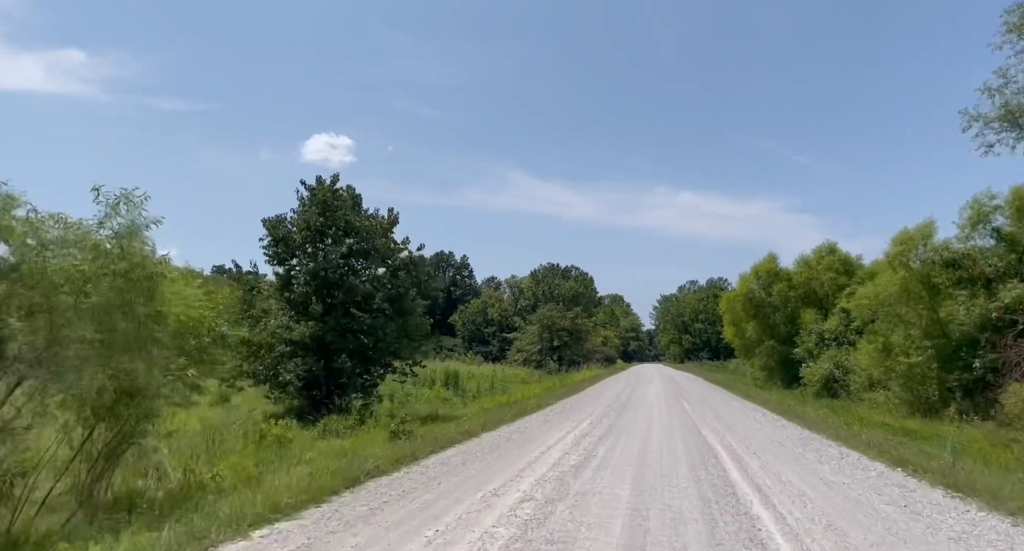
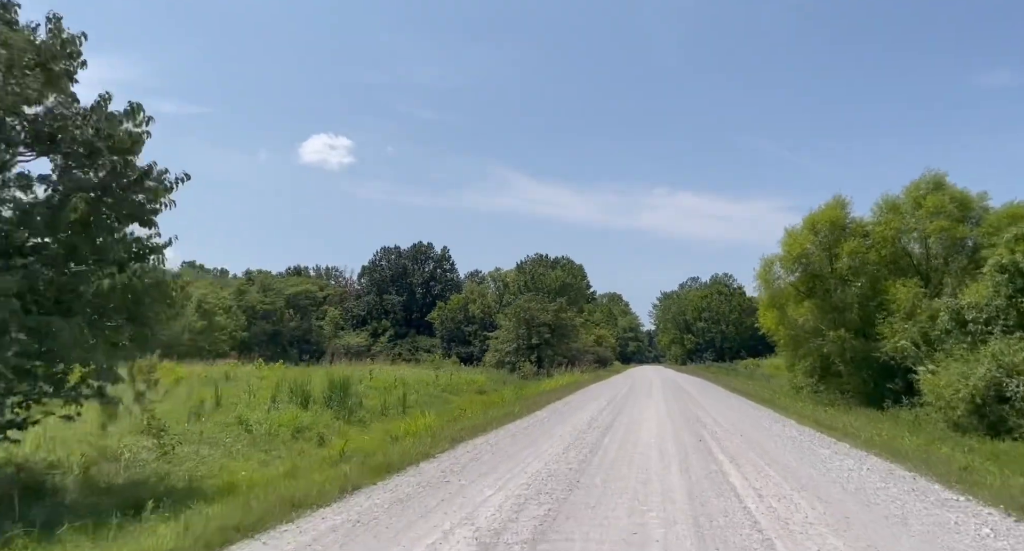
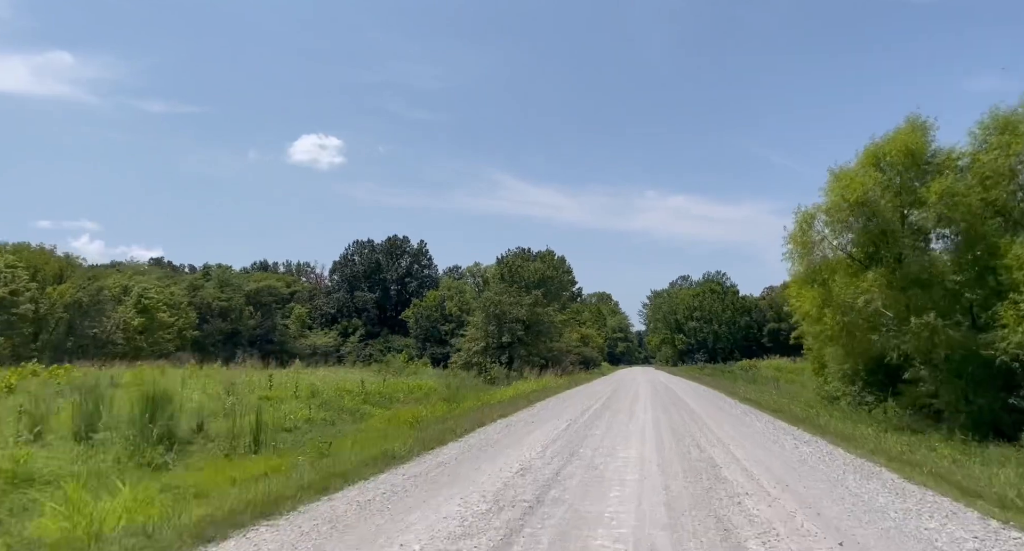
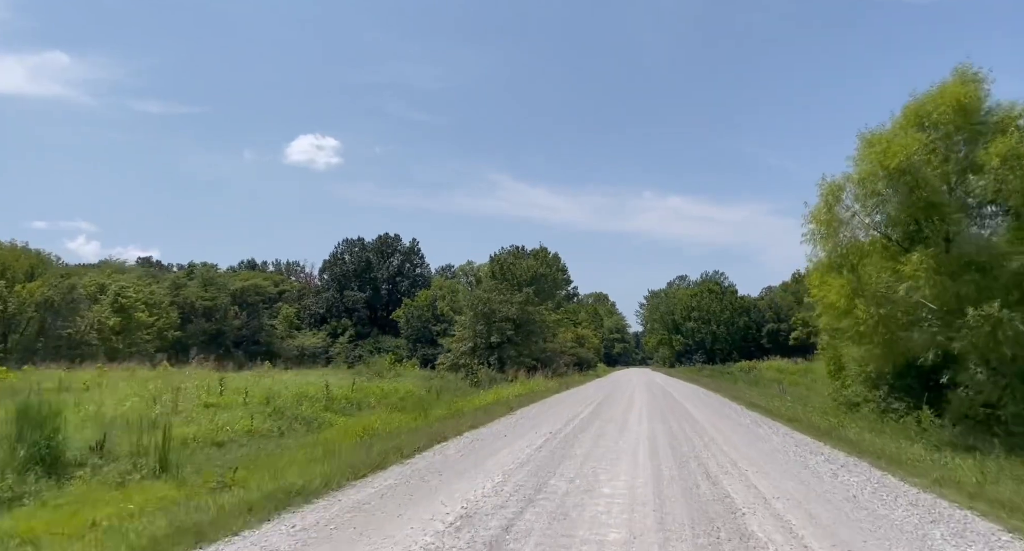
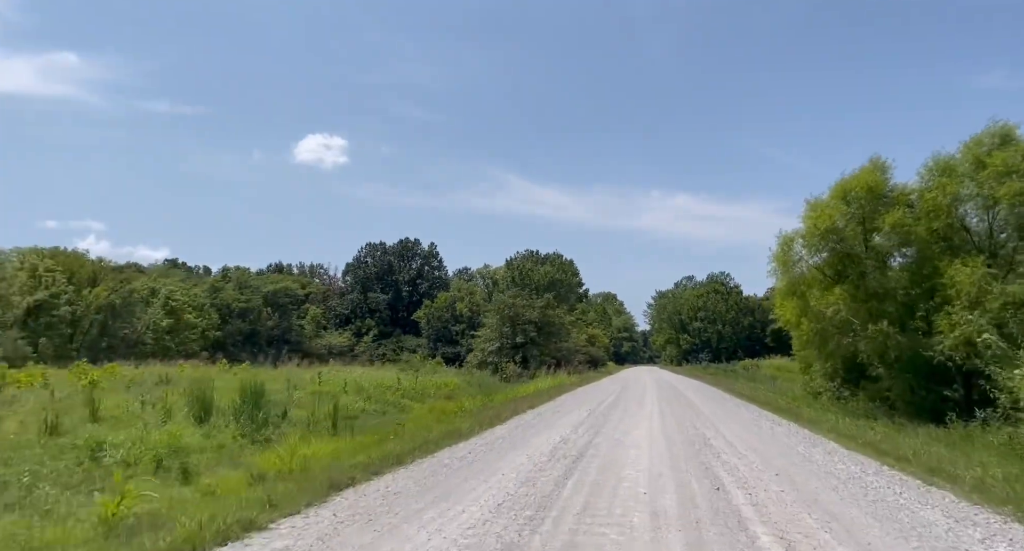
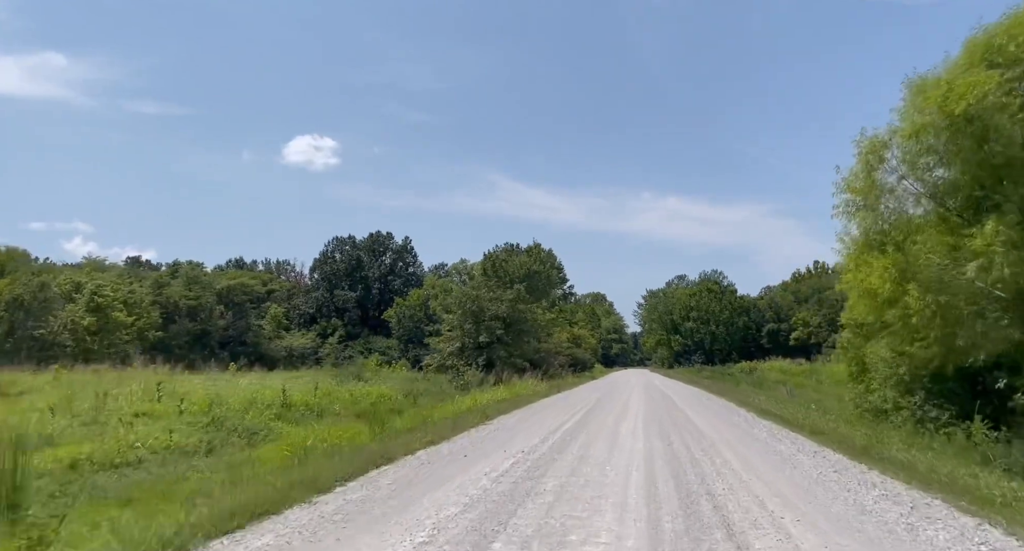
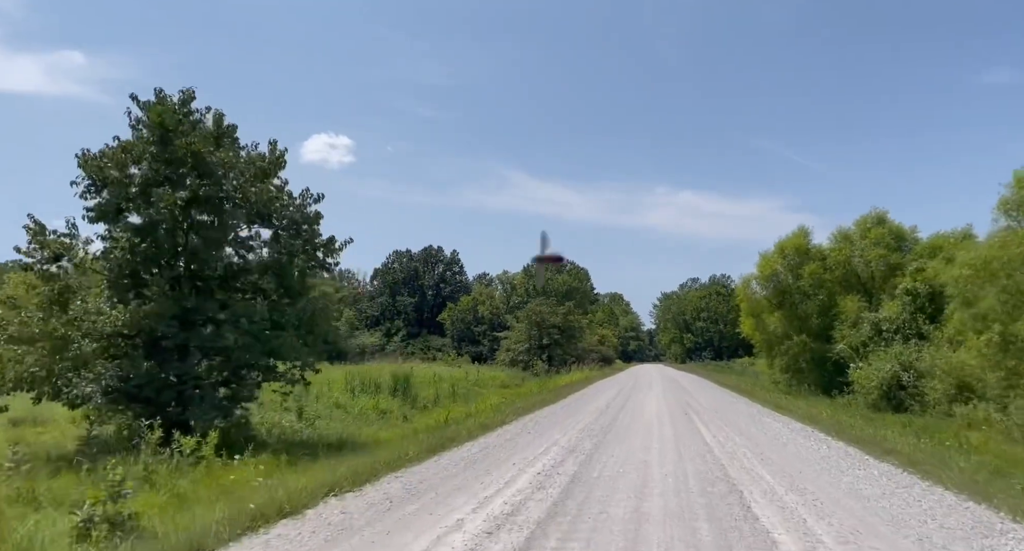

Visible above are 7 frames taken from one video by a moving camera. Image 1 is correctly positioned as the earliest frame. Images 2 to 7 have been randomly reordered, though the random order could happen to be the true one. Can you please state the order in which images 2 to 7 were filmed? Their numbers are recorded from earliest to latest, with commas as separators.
7, 2, 5, 3, 4, 6
